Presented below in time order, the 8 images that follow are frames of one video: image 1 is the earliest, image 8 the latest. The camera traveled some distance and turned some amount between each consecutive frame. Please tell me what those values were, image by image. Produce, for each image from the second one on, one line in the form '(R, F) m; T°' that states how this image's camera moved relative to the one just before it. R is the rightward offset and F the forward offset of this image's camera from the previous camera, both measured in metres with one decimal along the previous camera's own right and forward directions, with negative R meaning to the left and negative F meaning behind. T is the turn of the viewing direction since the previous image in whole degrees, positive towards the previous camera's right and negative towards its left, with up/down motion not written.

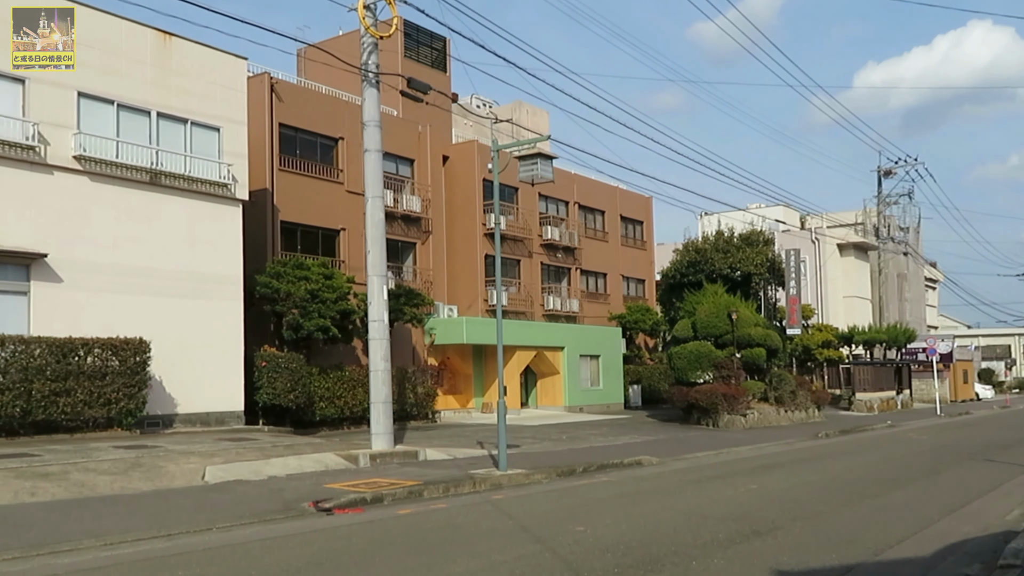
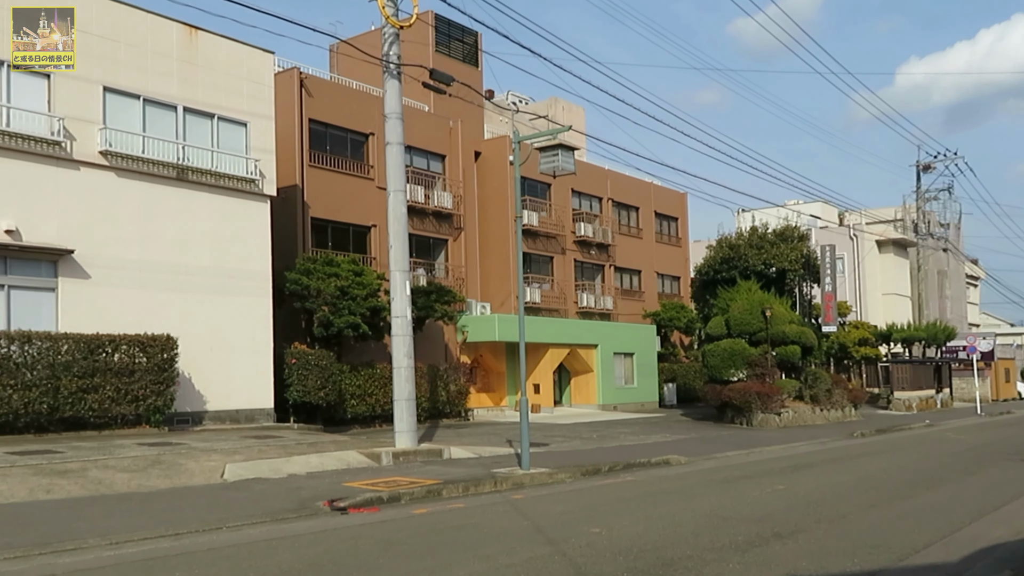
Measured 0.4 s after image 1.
(+0.3, +0.3) m; -3°
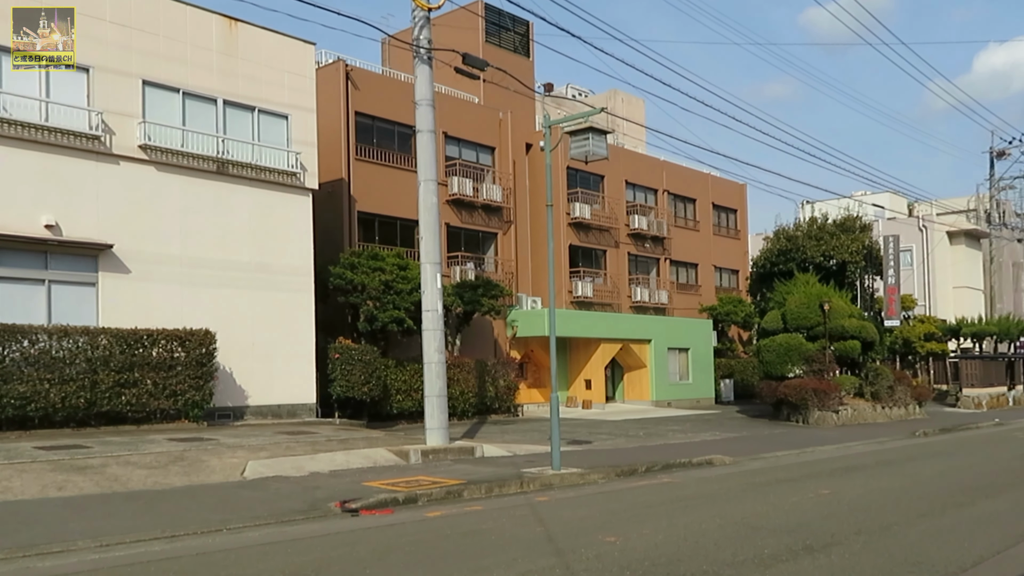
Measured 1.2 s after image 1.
(+0.5, +0.6) m; -4°
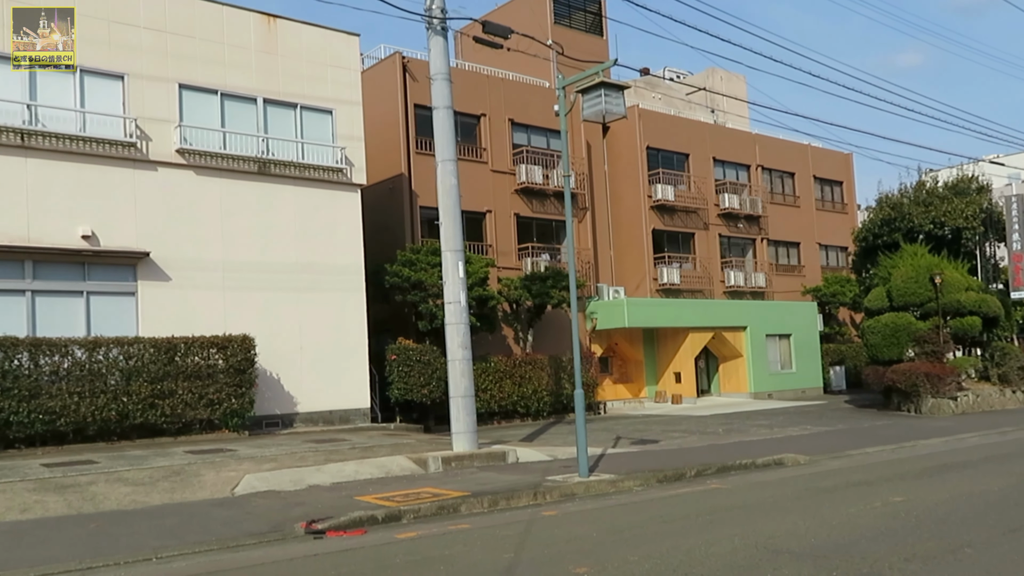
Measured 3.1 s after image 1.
(+1.4, +1.6) m; -8°
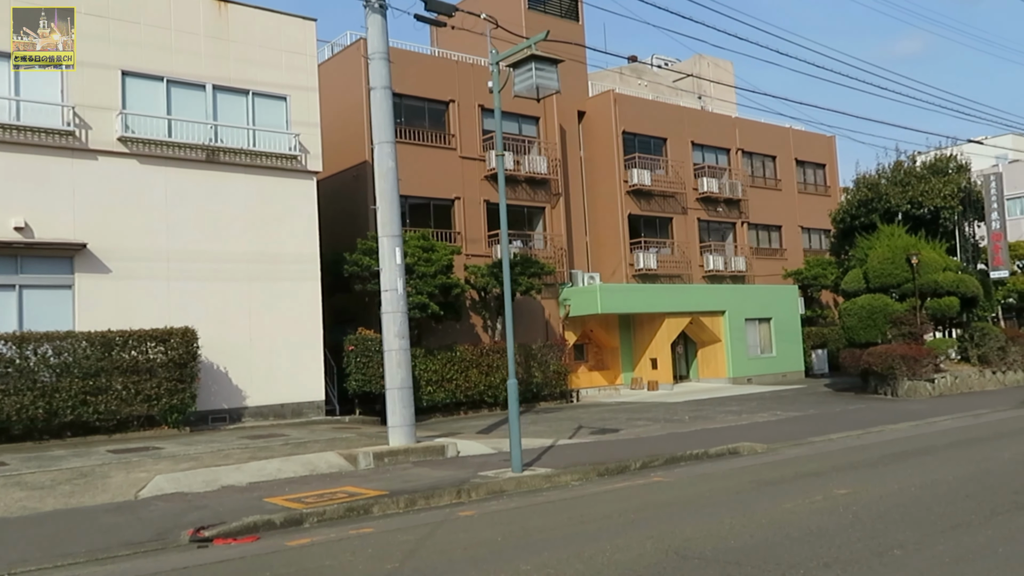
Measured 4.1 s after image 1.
(+0.9, +0.7) m; 0°
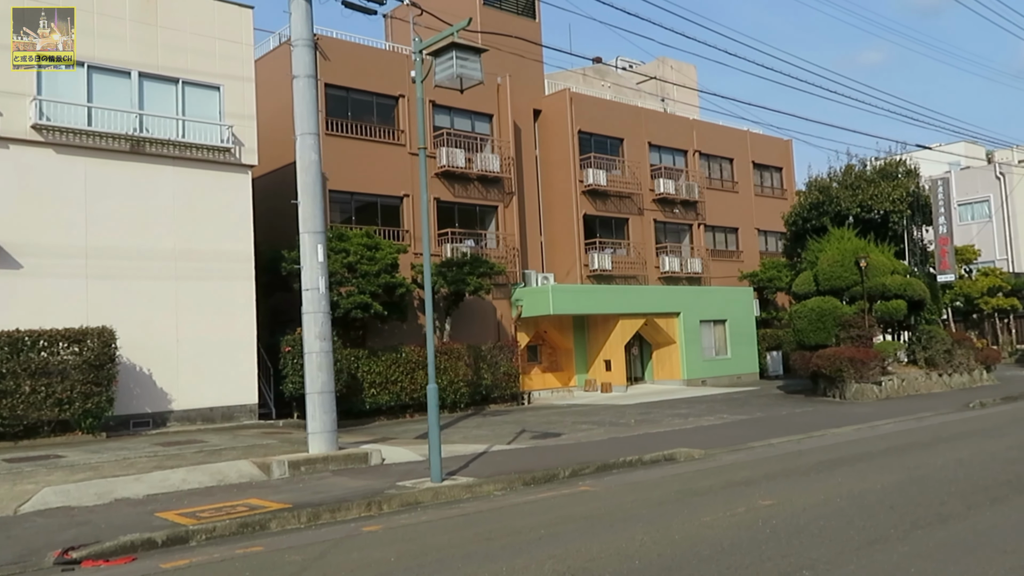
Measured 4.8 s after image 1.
(+0.6, +0.6) m; +2°
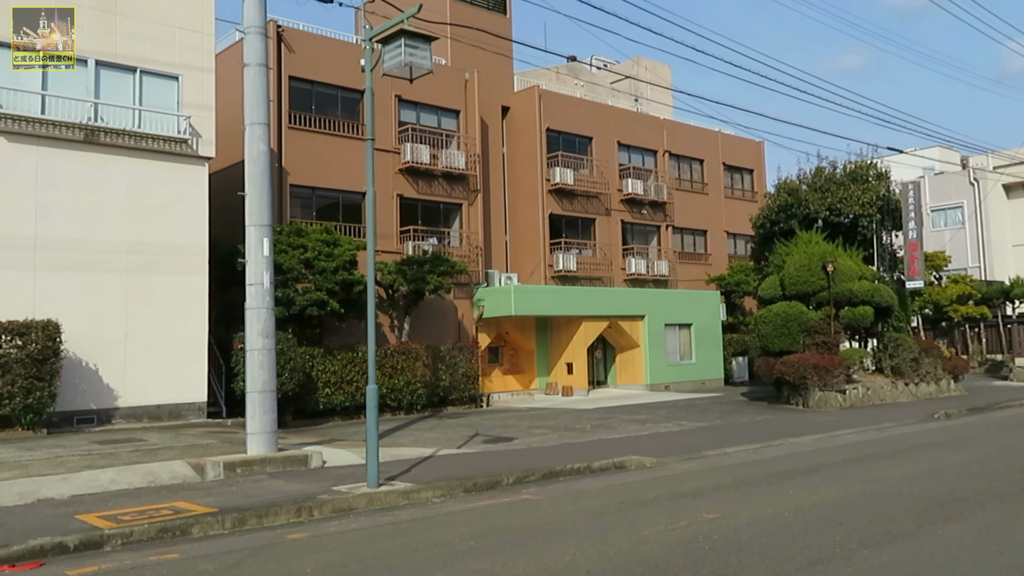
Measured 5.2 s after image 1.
(+0.3, +0.2) m; +2°
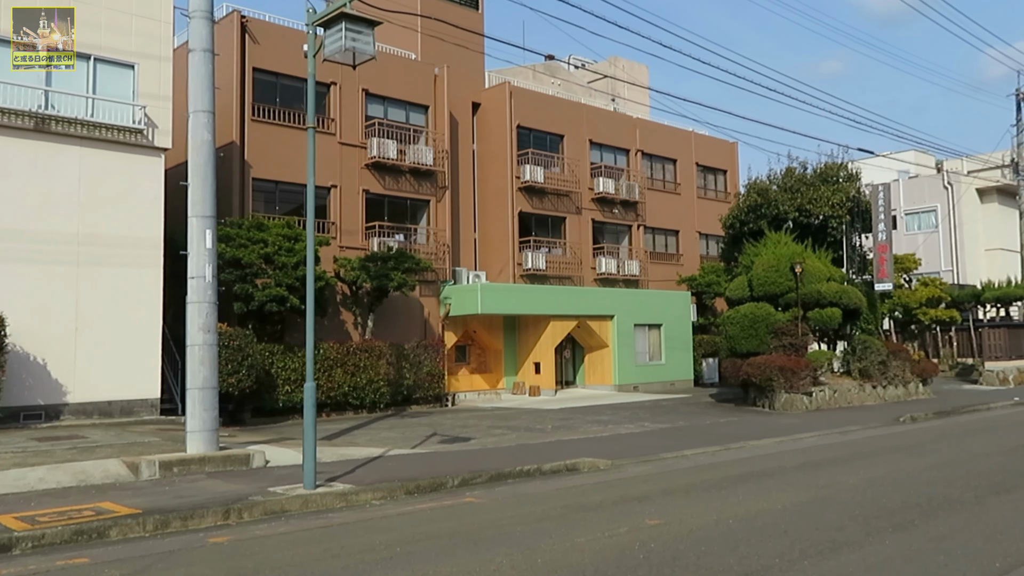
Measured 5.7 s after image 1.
(+0.4, +0.3) m; +1°
